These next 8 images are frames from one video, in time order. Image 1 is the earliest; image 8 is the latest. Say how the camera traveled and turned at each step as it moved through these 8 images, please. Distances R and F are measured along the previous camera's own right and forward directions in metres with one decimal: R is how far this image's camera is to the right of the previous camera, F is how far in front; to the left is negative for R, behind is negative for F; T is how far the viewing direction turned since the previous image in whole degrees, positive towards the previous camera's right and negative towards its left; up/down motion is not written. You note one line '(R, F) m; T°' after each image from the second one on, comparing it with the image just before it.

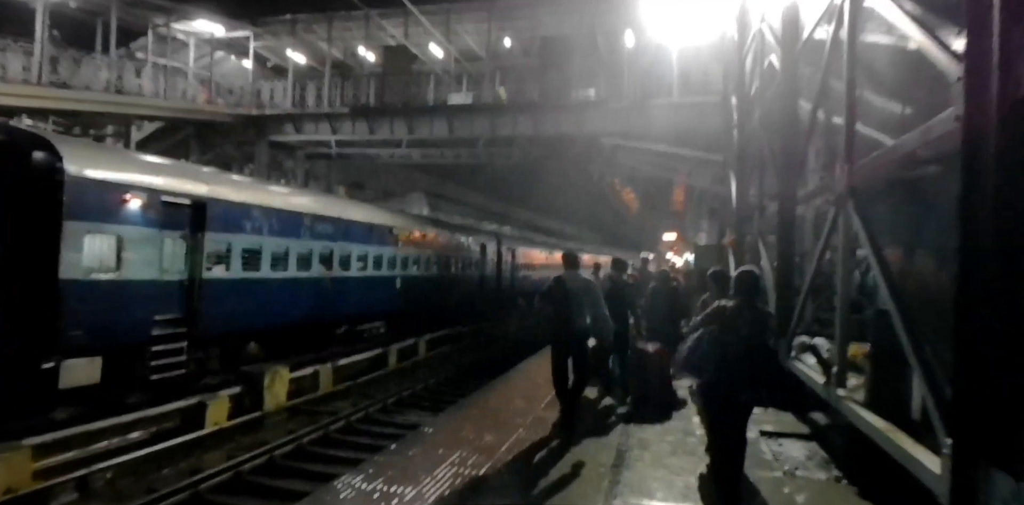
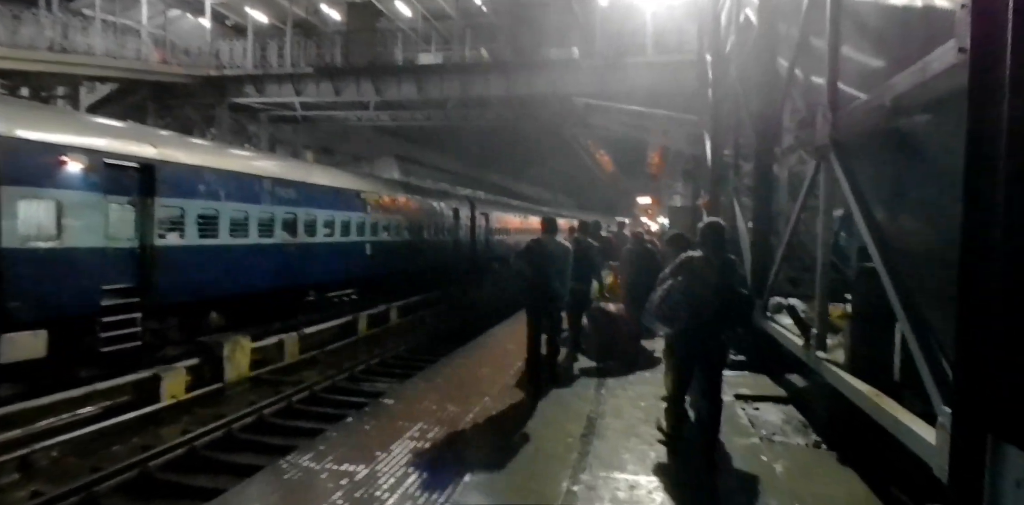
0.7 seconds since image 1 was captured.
(+0.1, +0.3) m; +3°
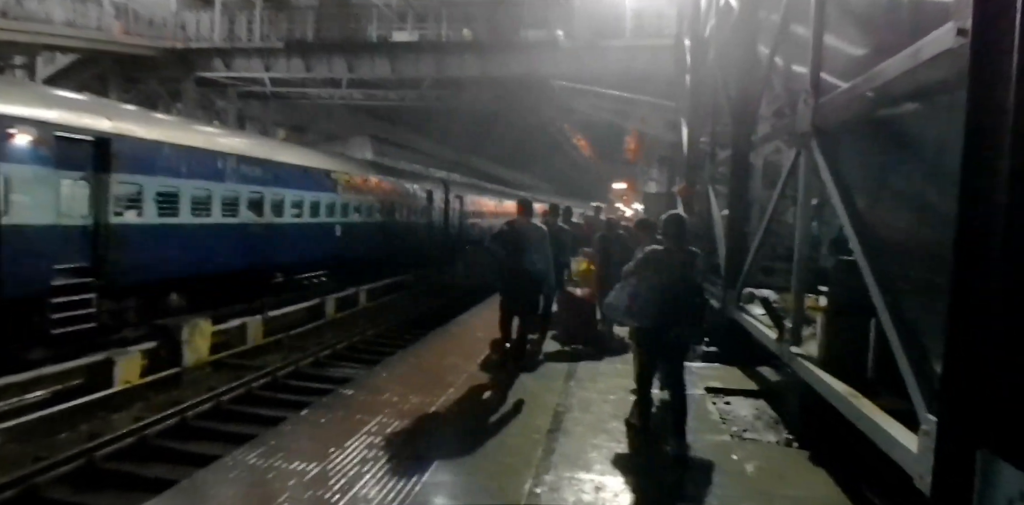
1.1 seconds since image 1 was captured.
(+0.1, +0.2) m; +3°
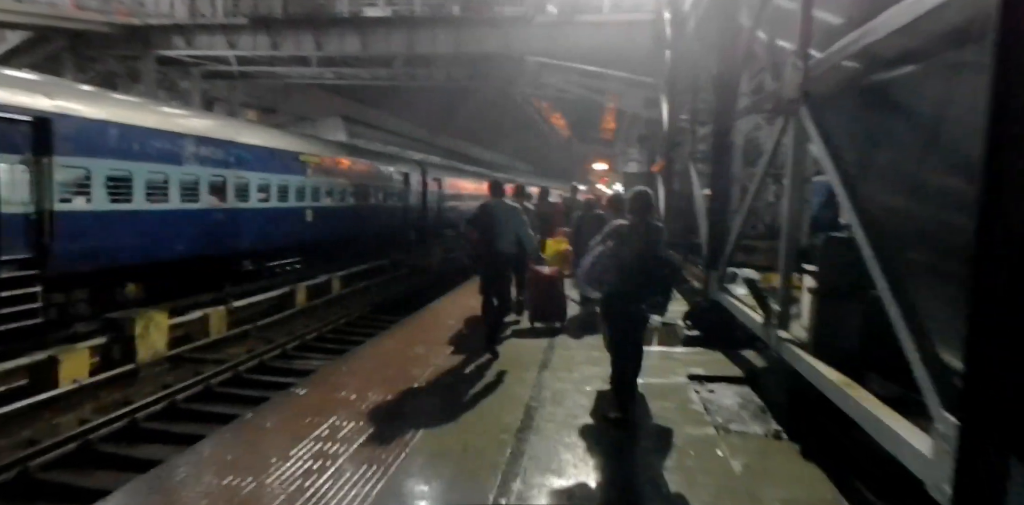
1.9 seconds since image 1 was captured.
(+0.1, +0.3) m; +2°
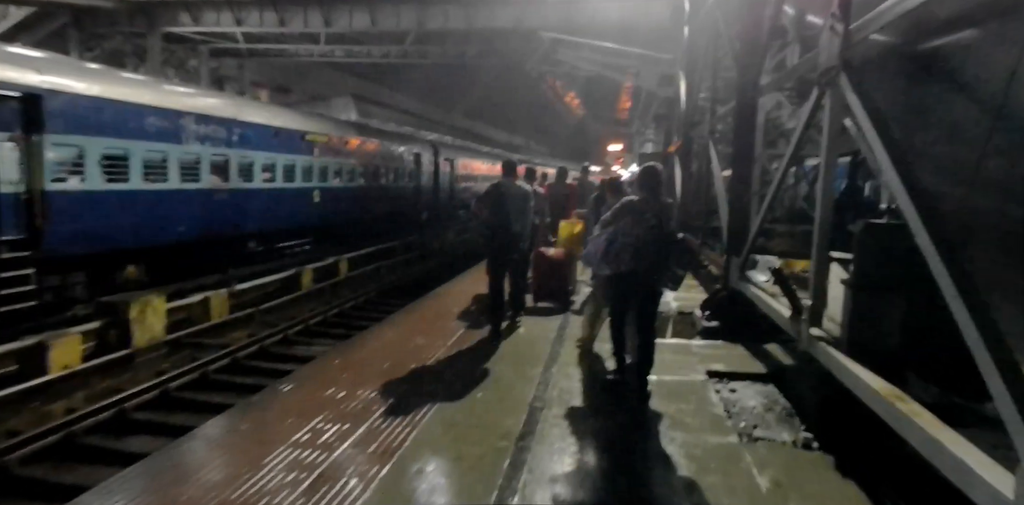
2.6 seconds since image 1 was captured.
(+0.1, +0.3) m; -1°
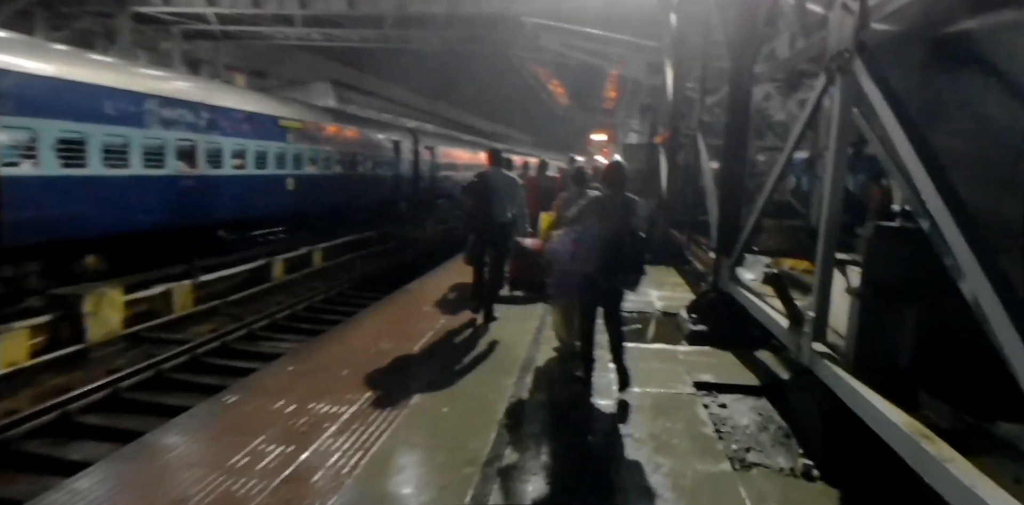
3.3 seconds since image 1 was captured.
(+0.1, +0.3) m; +2°
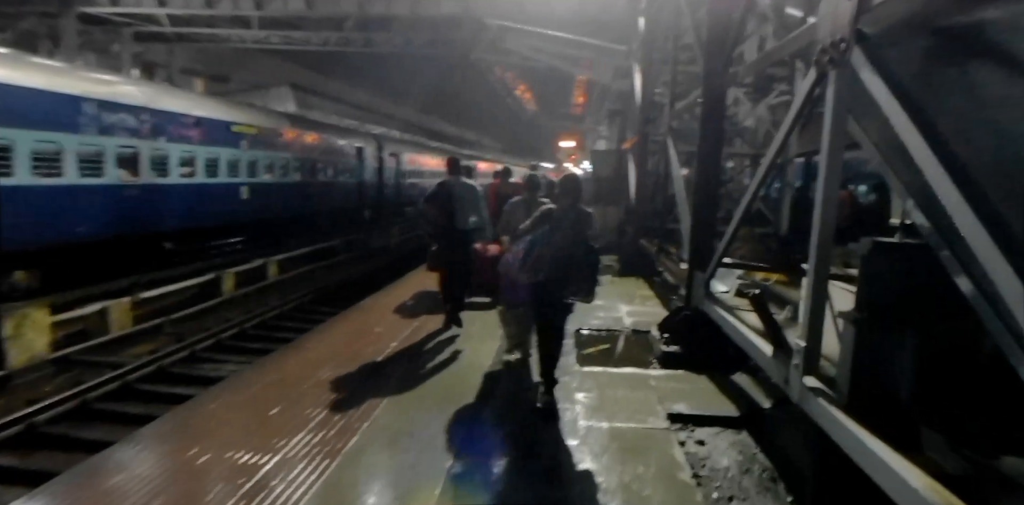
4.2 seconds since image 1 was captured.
(+0.1, +0.4) m; +3°
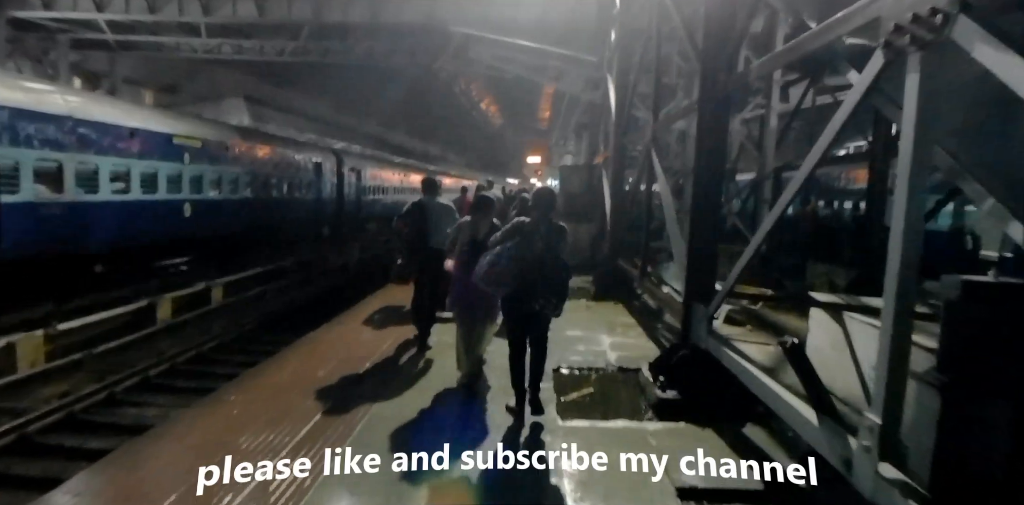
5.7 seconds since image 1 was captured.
(0.0, +0.6) m; +4°
